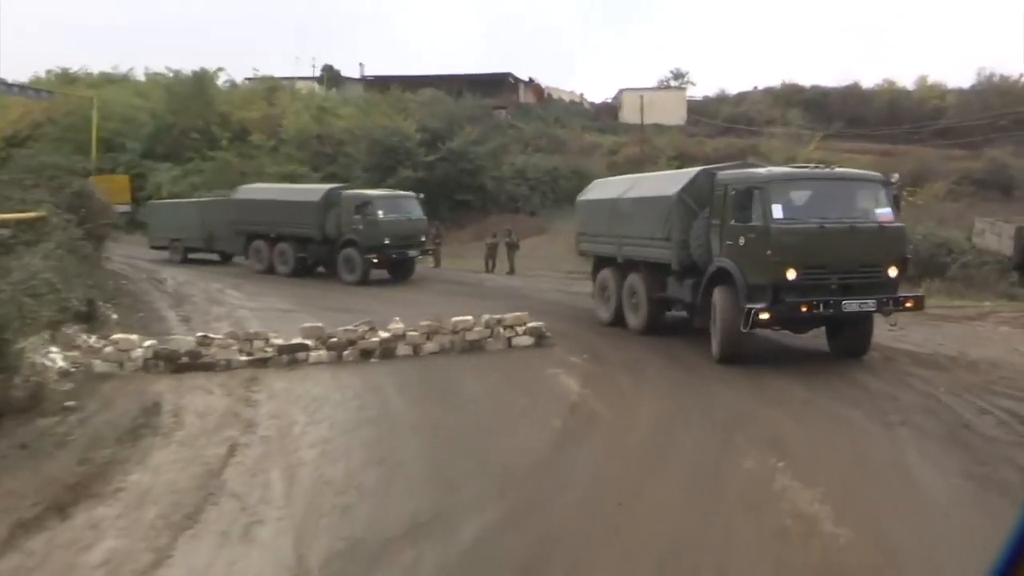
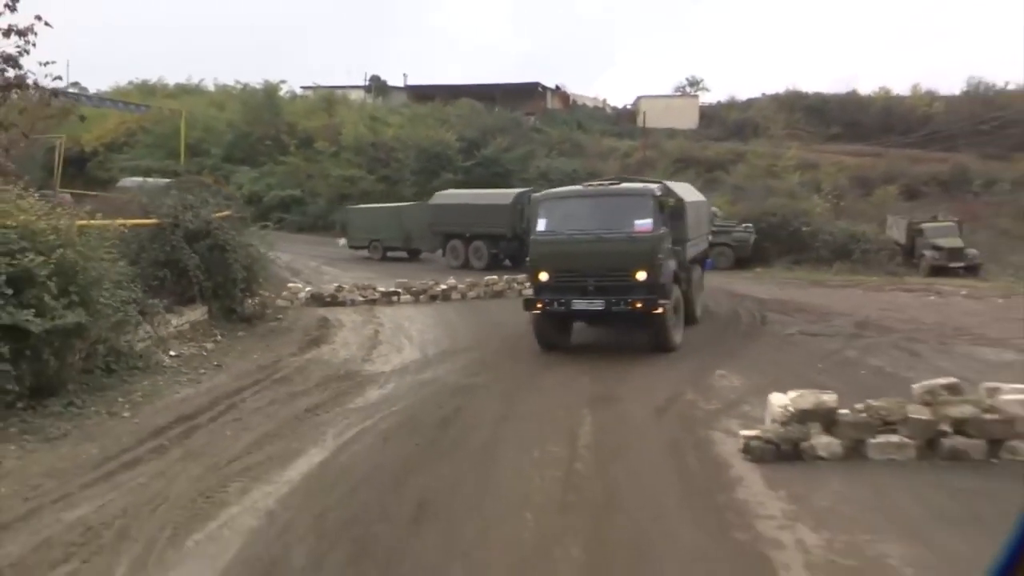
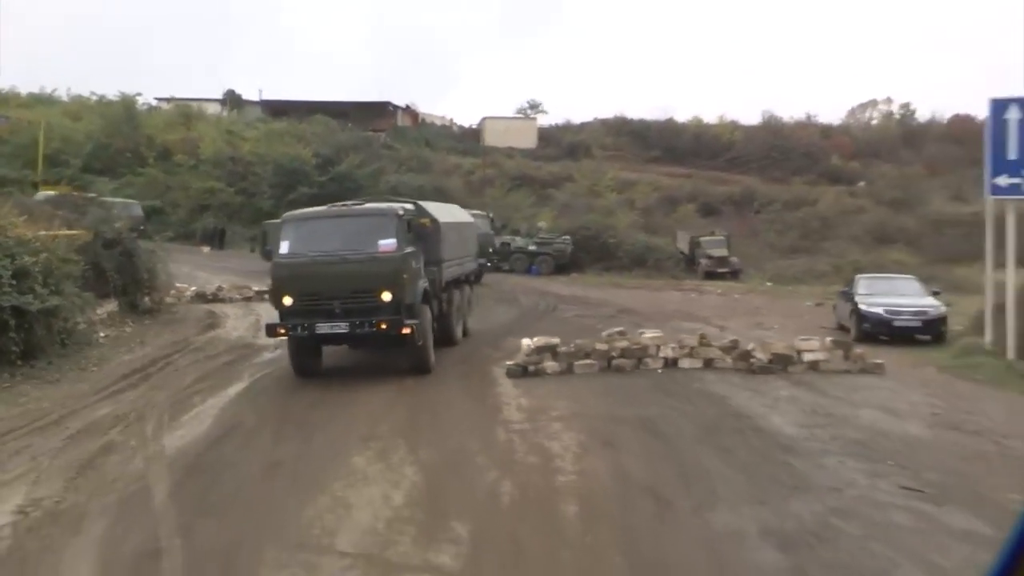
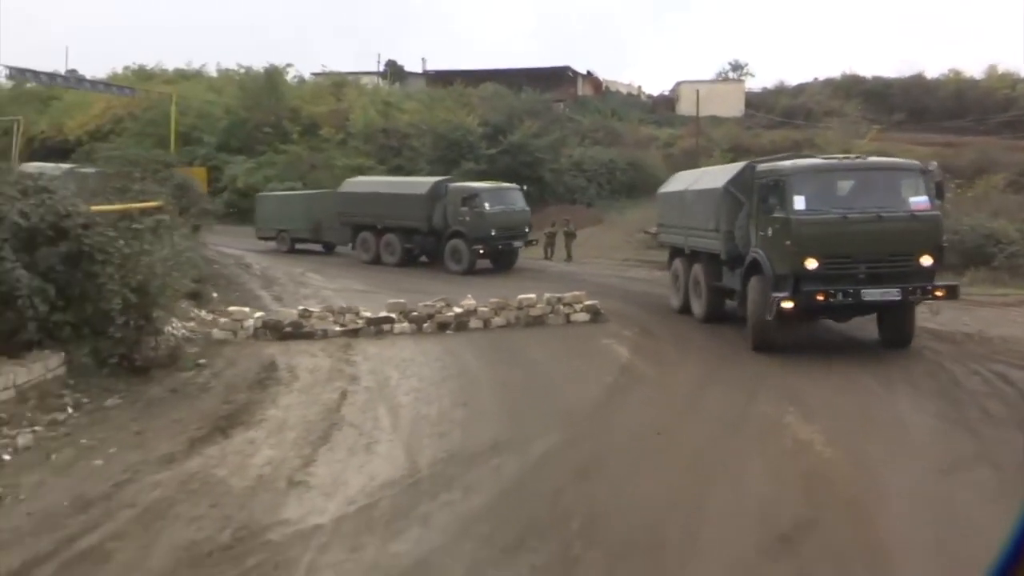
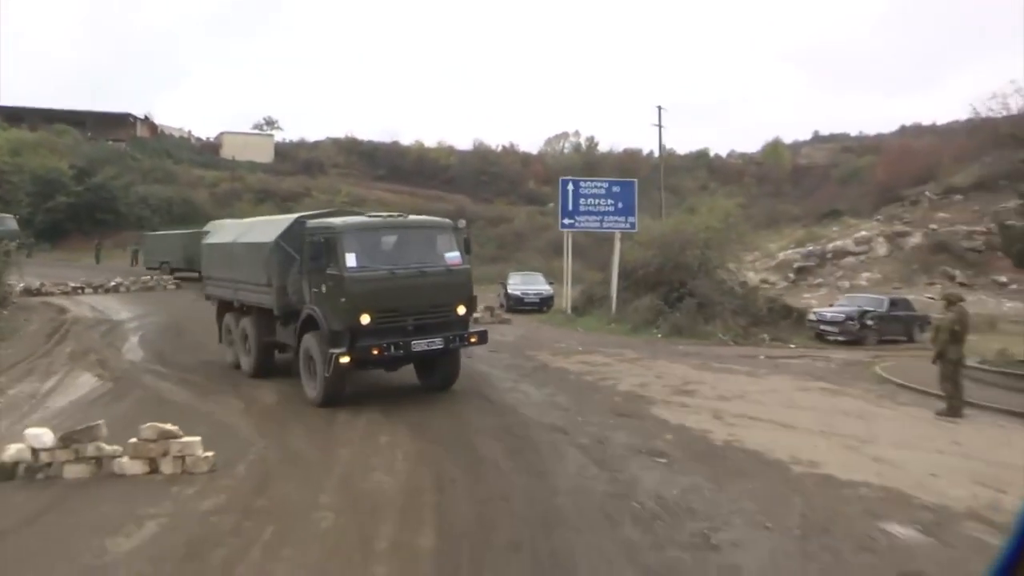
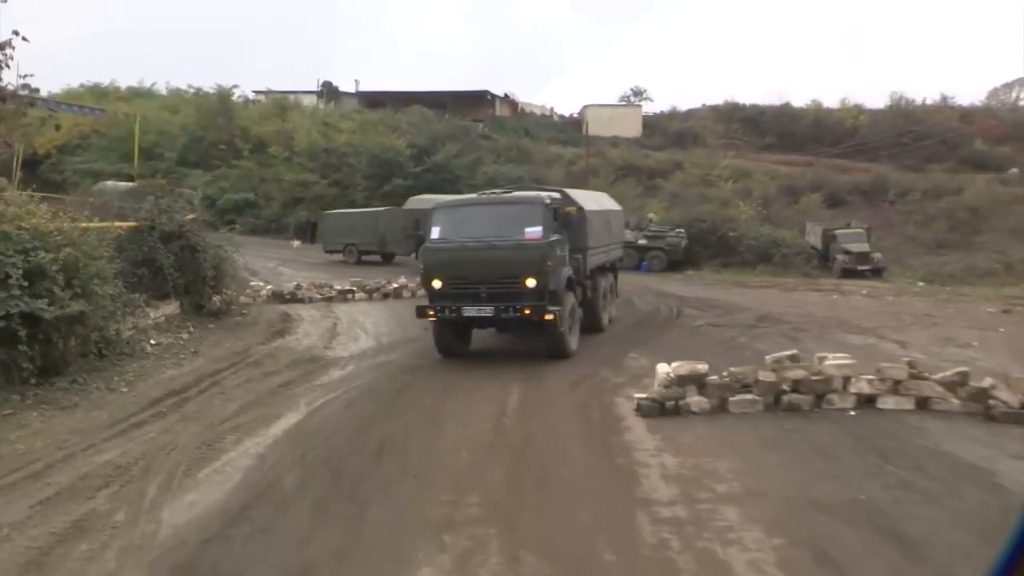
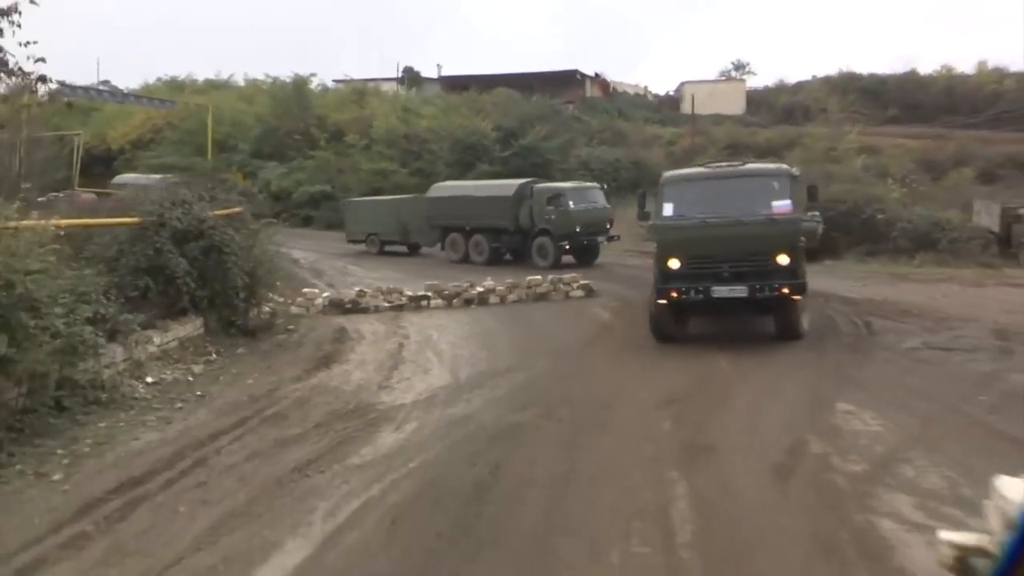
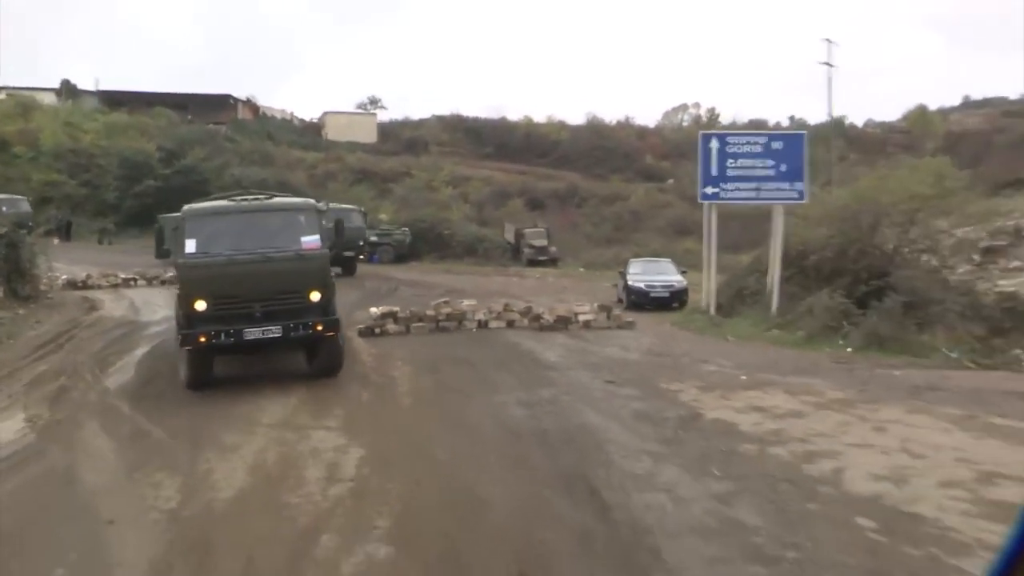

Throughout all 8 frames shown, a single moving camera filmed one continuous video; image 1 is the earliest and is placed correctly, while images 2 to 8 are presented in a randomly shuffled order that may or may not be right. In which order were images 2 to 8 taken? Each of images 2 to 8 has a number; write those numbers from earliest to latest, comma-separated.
4, 7, 2, 6, 3, 8, 5
